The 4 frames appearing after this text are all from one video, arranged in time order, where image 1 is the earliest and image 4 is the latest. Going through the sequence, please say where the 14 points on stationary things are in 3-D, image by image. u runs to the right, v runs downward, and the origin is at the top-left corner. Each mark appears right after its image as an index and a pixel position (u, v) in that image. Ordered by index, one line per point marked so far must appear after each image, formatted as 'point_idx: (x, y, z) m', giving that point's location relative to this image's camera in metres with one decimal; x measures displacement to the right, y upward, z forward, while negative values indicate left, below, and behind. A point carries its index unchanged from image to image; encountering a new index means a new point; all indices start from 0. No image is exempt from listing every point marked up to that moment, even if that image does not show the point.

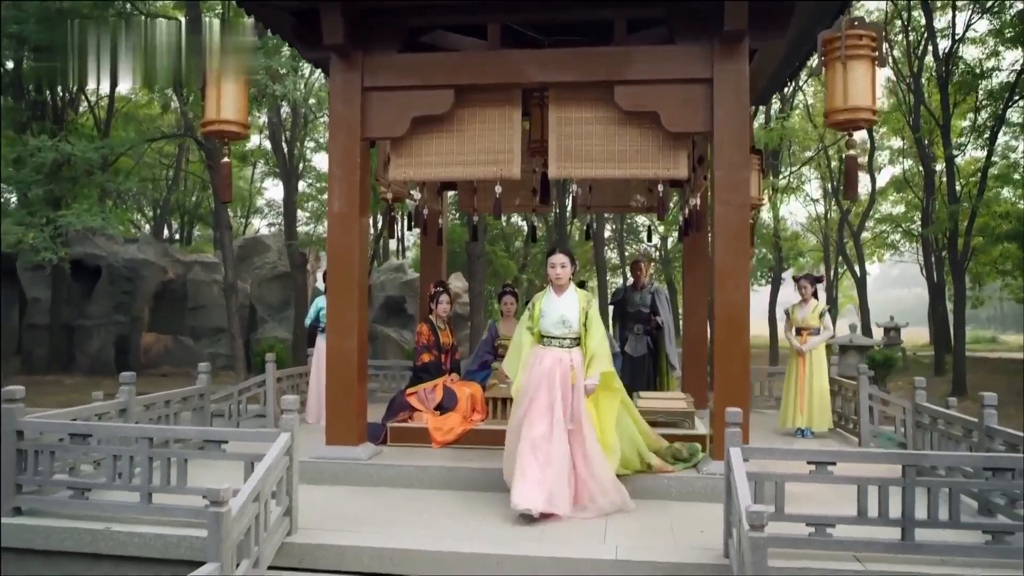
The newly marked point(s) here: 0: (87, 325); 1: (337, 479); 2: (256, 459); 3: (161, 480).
0: (-8.2, -0.7, +16.0) m
1: (-1.1, -1.2, +5.1) m
2: (-1.2, -0.8, +3.9) m
3: (-1.7, -0.9, +4.2) m
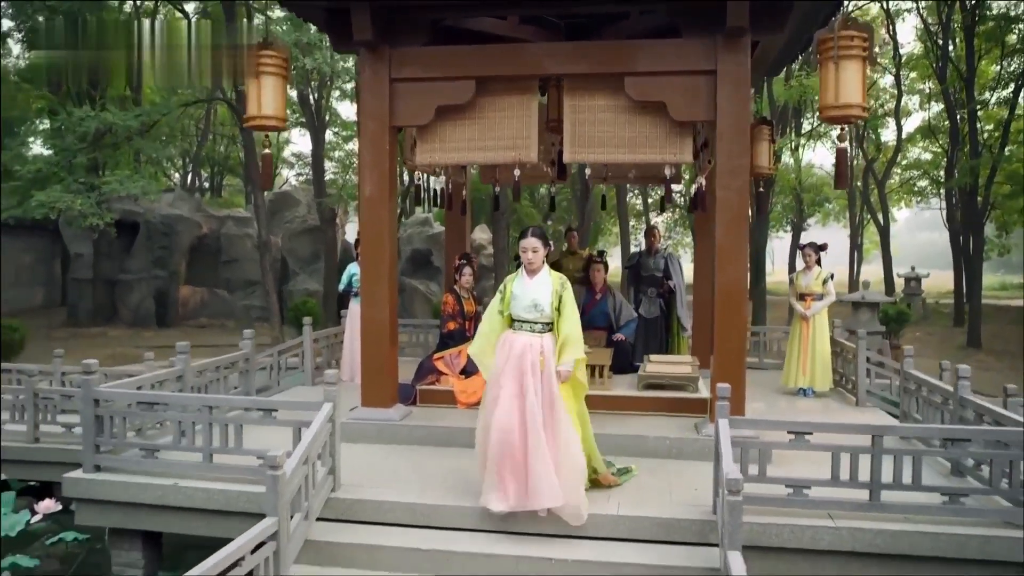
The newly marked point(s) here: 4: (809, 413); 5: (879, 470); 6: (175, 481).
0: (-7.7, +0.2, +16.8) m
1: (-0.9, -1.0, +5.6) m
2: (-1.1, -0.7, +4.4) m
3: (-1.6, -0.9, +4.7) m
4: (+2.4, -1.0, +6.7) m
5: (+1.7, -0.9, +4.0) m
6: (-1.9, -1.1, +4.6) m
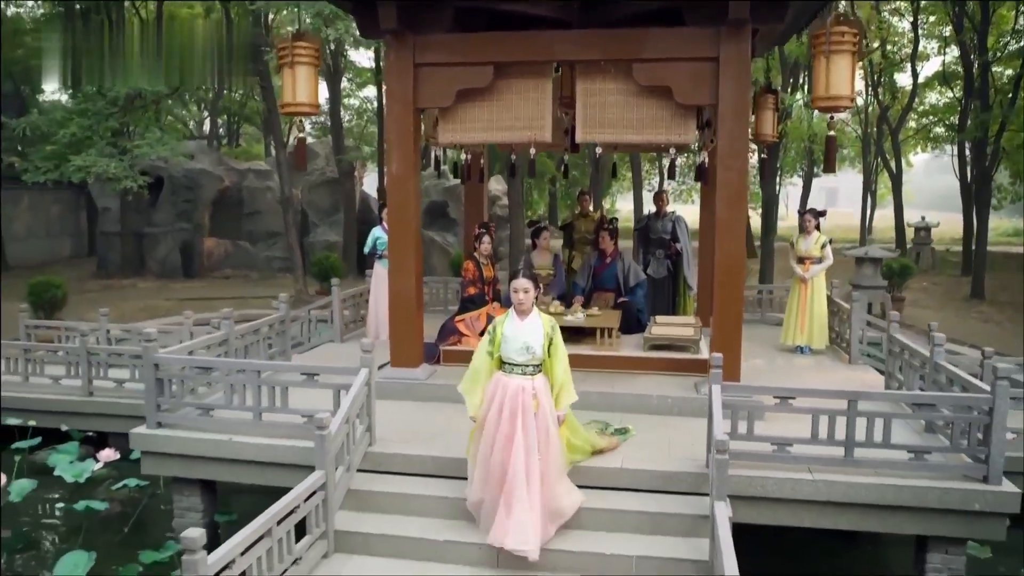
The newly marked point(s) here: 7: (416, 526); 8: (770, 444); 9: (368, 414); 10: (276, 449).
0: (-7.4, +1.2, +17.3) m
1: (-0.8, -0.8, +6.2) m
2: (-1.0, -0.6, +5.0) m
3: (-1.5, -0.7, +5.3) m
4: (+2.5, -0.7, +7.2) m
5: (+1.8, -0.8, +4.5) m
6: (-1.8, -0.9, +5.2) m
7: (-0.5, -1.3, +4.6) m
8: (+1.5, -0.9, +4.9) m
9: (-0.9, -0.8, +5.1) m
10: (-1.4, -1.0, +5.0) m
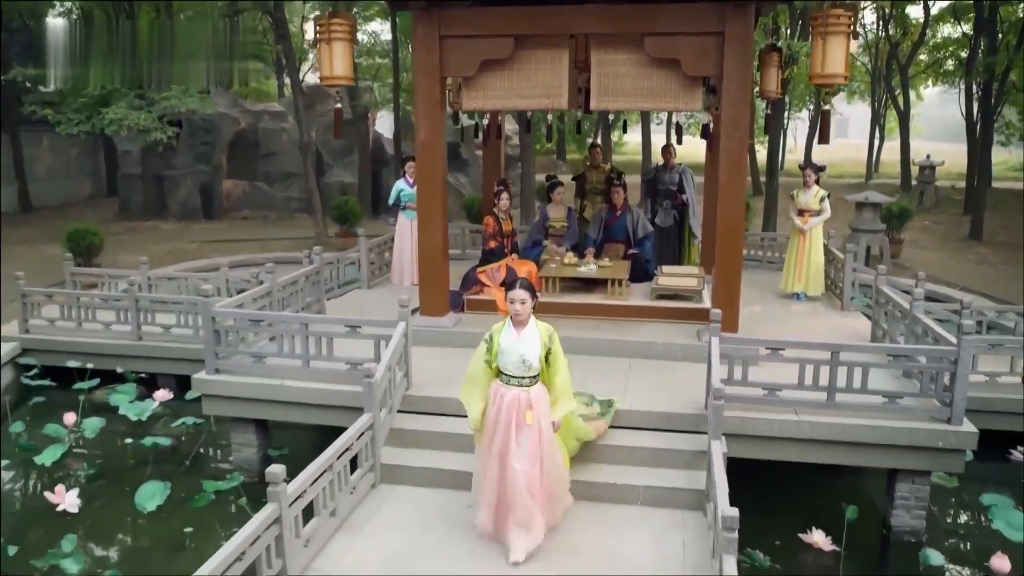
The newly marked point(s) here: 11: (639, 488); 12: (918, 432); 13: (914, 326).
0: (-7.2, +2.4, +17.8) m
1: (-0.7, -0.4, +6.8) m
2: (-0.9, -0.3, +5.6) m
3: (-1.4, -0.4, +5.9) m
4: (+2.7, -0.3, +7.8) m
5: (+2.0, -0.5, +5.1) m
6: (-1.6, -0.7, +5.8) m
7: (-0.4, -1.1, +5.3) m
8: (+1.6, -0.7, +5.5) m
9: (-0.7, -0.5, +5.7) m
10: (-1.3, -0.7, +5.6) m
11: (+0.7, -1.2, +4.9) m
12: (+2.4, -0.8, +4.9) m
13: (+2.8, -0.3, +5.9) m
